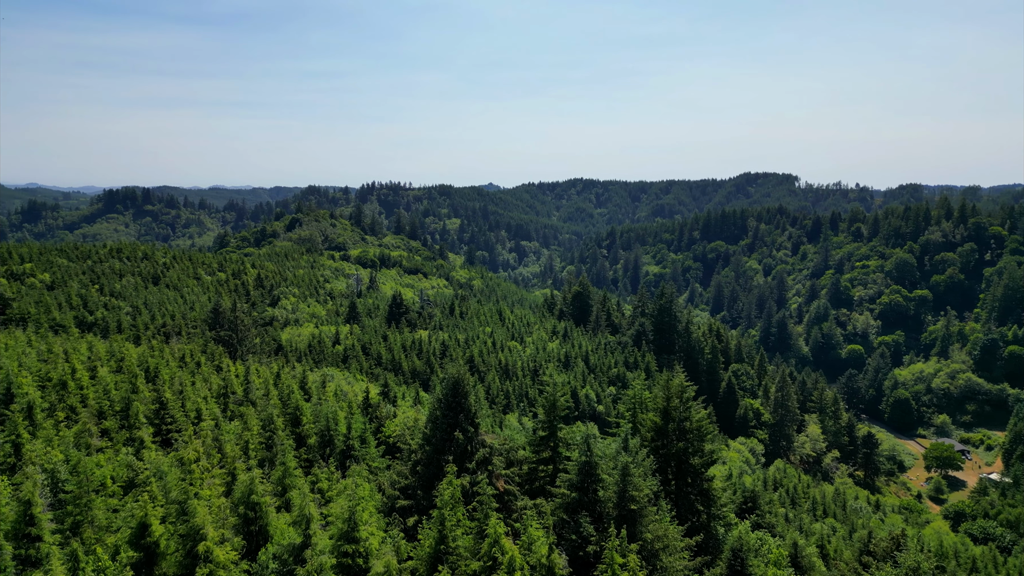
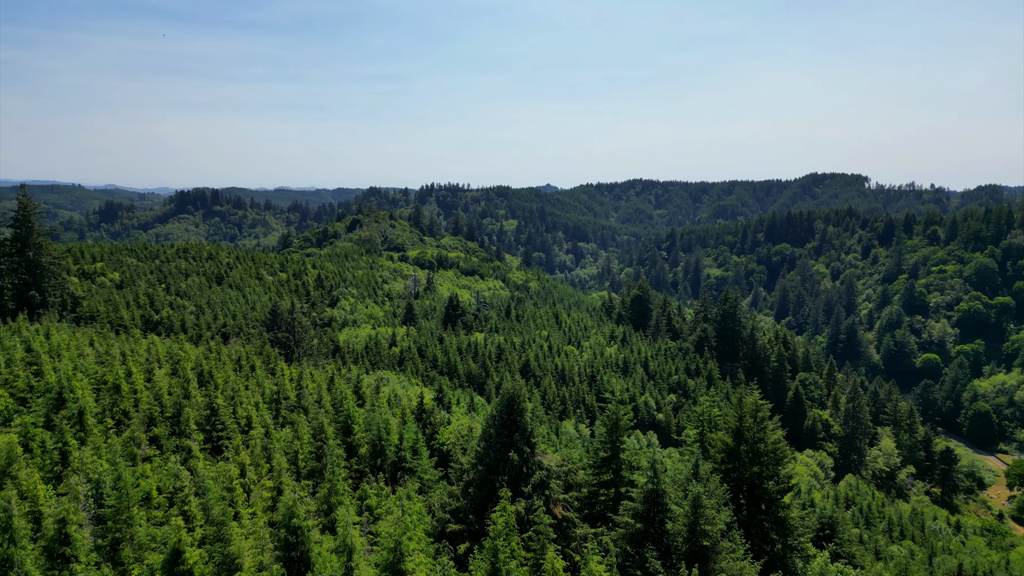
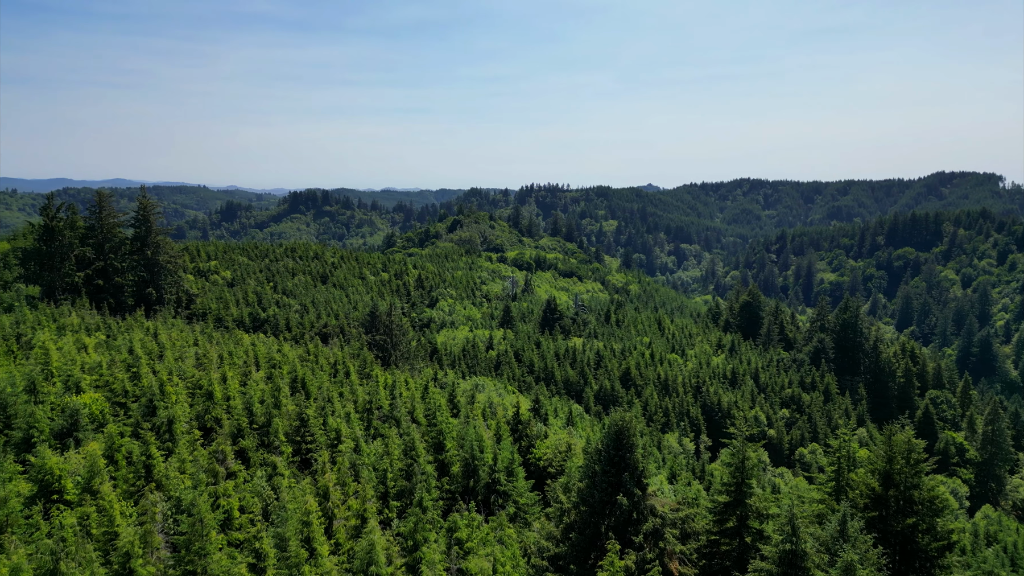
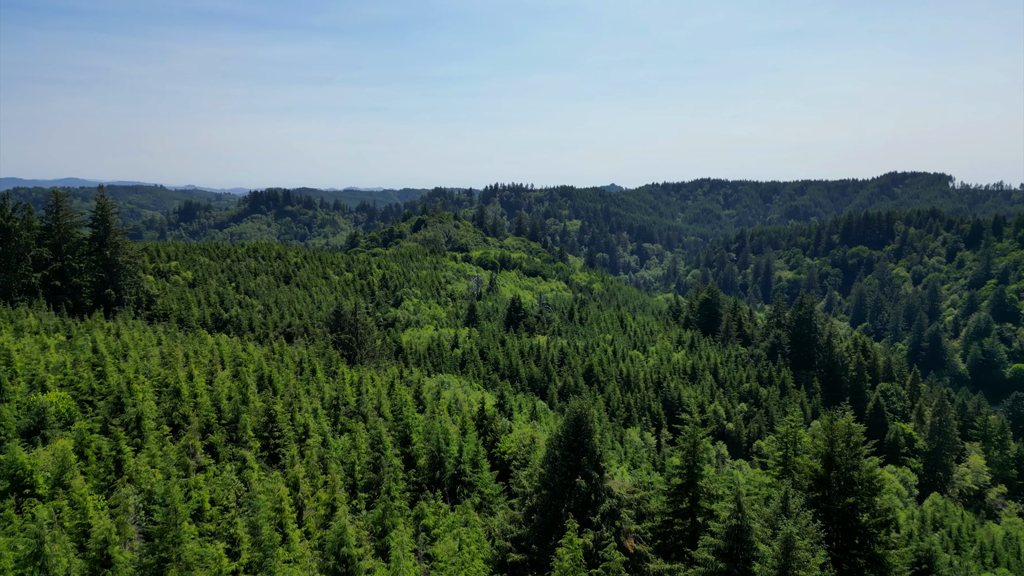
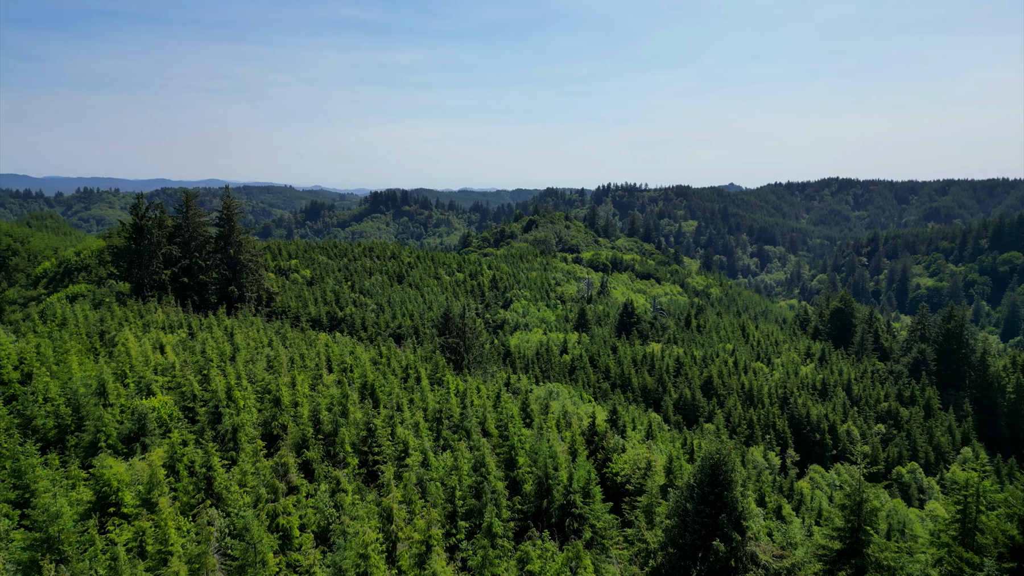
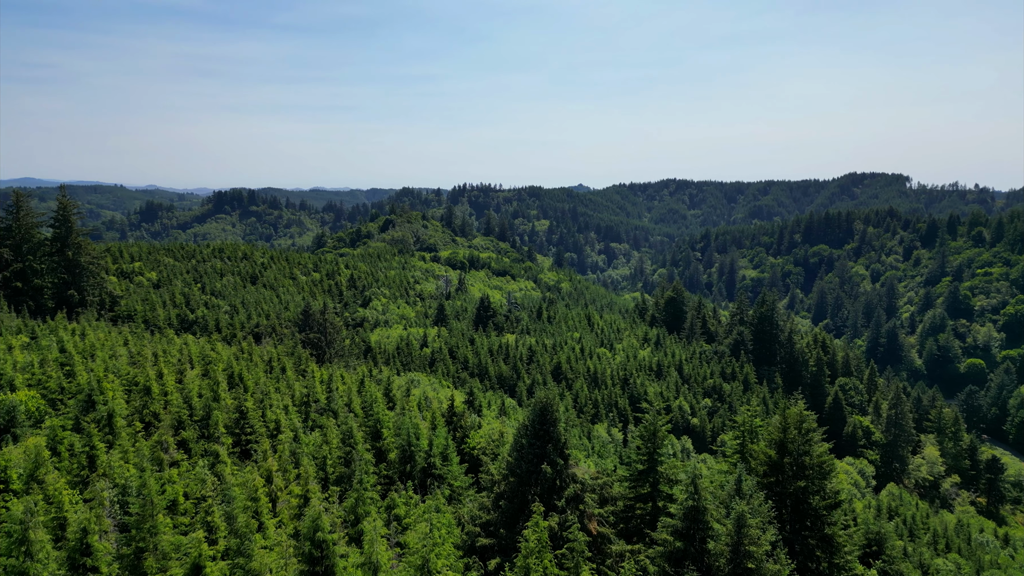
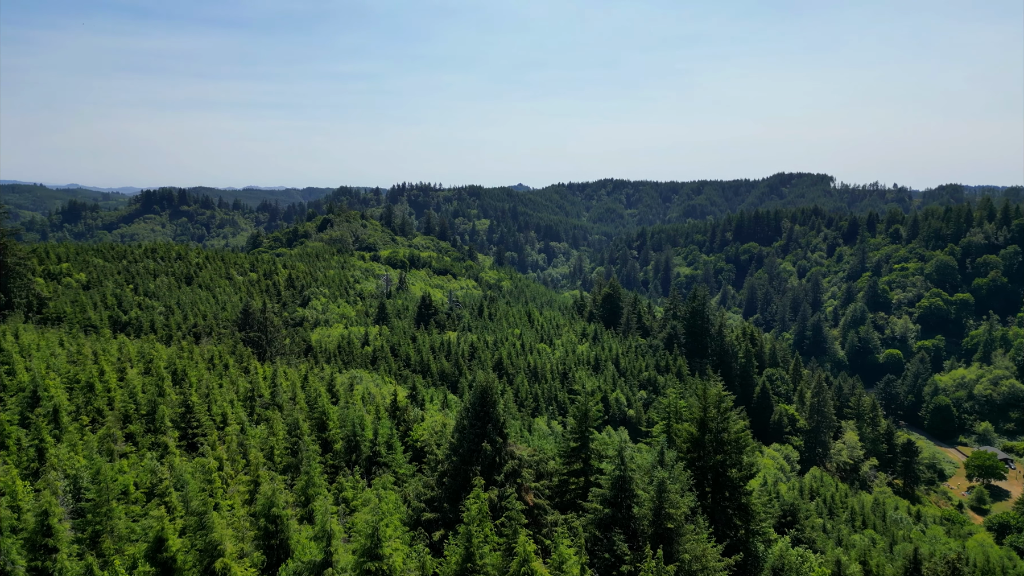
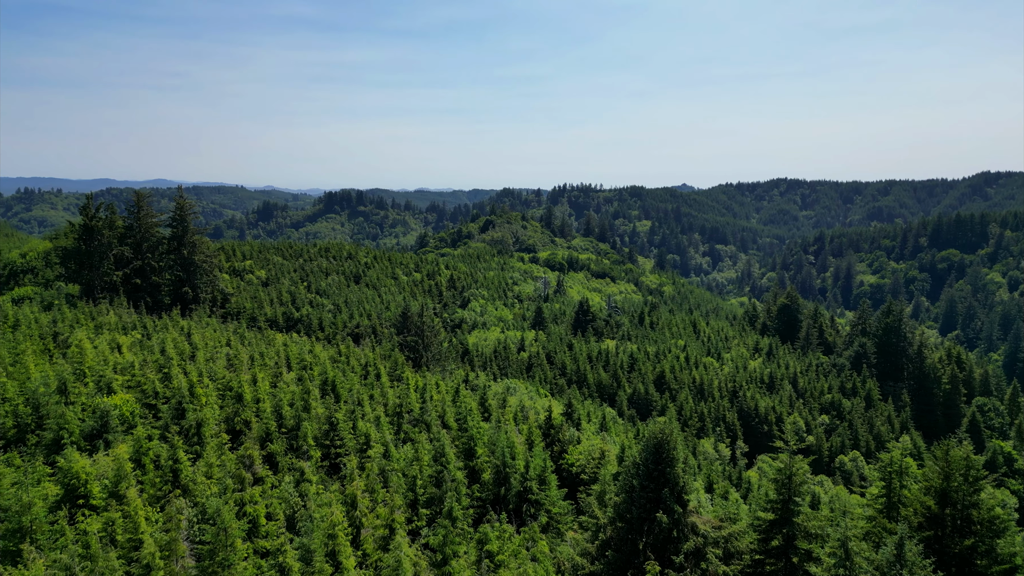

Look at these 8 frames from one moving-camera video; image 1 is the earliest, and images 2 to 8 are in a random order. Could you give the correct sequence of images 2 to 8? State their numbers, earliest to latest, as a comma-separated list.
7, 2, 6, 4, 3, 8, 5
